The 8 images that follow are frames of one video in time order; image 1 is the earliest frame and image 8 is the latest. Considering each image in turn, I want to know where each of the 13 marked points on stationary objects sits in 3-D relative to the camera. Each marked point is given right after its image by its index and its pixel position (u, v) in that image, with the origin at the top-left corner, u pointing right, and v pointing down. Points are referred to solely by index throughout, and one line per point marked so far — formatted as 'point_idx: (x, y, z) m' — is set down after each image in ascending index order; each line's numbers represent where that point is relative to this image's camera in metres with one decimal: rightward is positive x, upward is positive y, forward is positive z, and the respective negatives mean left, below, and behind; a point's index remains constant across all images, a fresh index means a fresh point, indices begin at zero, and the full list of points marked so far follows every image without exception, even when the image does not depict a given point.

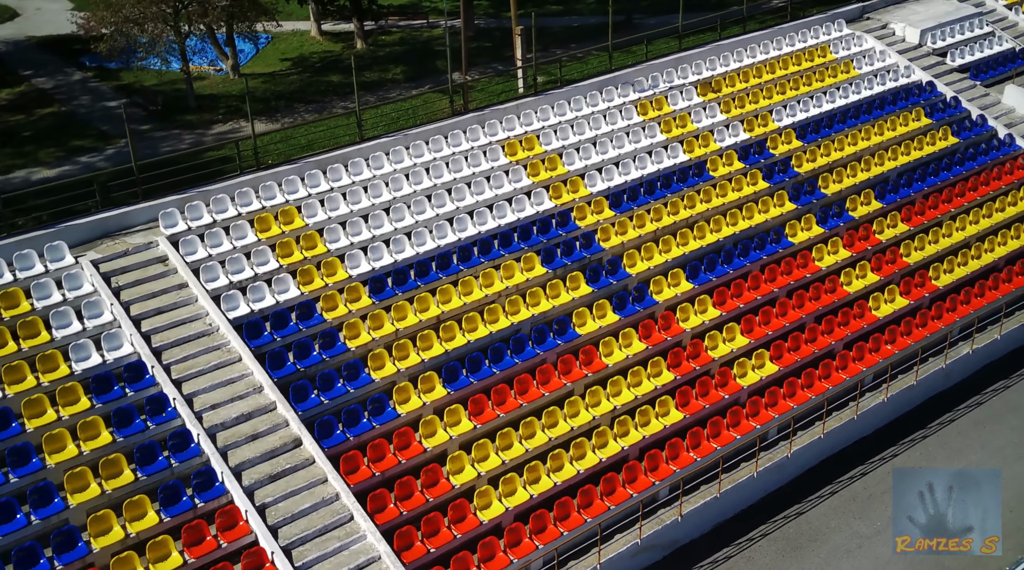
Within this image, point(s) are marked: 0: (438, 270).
0: (-1.4, +0.3, +19.6) m
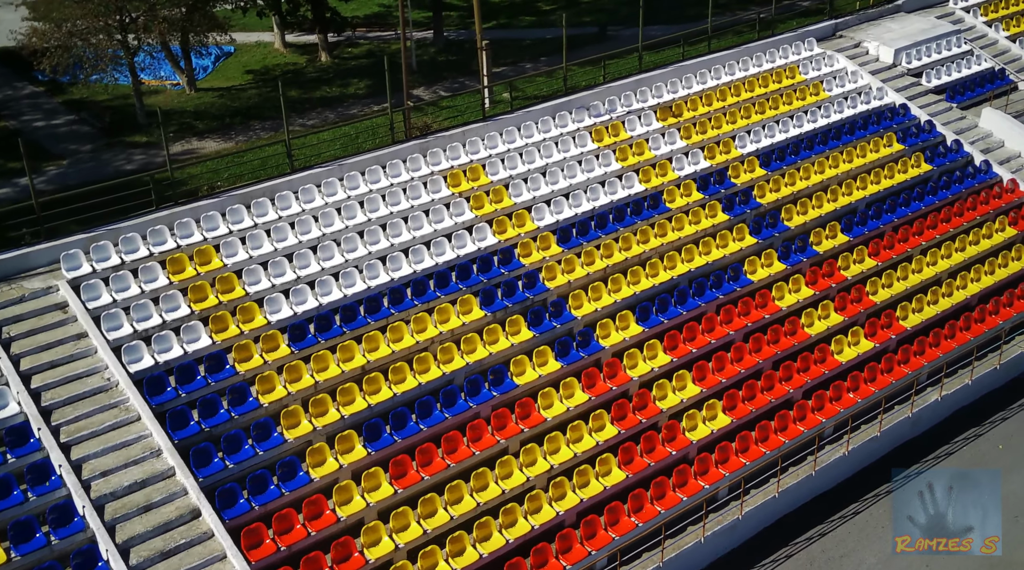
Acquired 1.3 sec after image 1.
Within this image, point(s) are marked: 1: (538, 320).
0: (-2.6, -0.5, +18.2) m
1: (+0.5, -0.7, +19.1) m
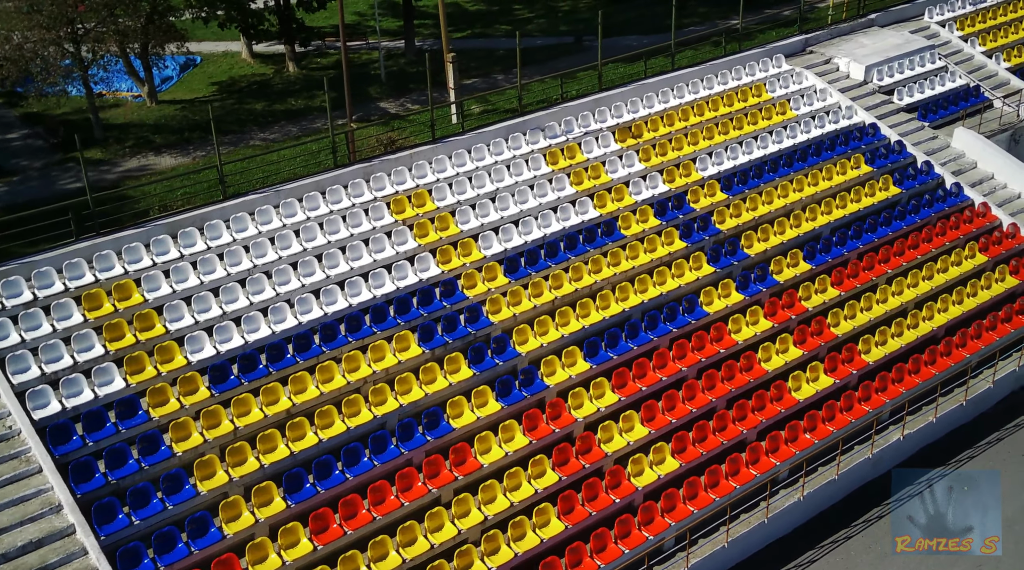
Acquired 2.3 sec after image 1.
0: (-3.6, -1.1, +17.2) m
1: (-0.6, -1.3, +18.2) m
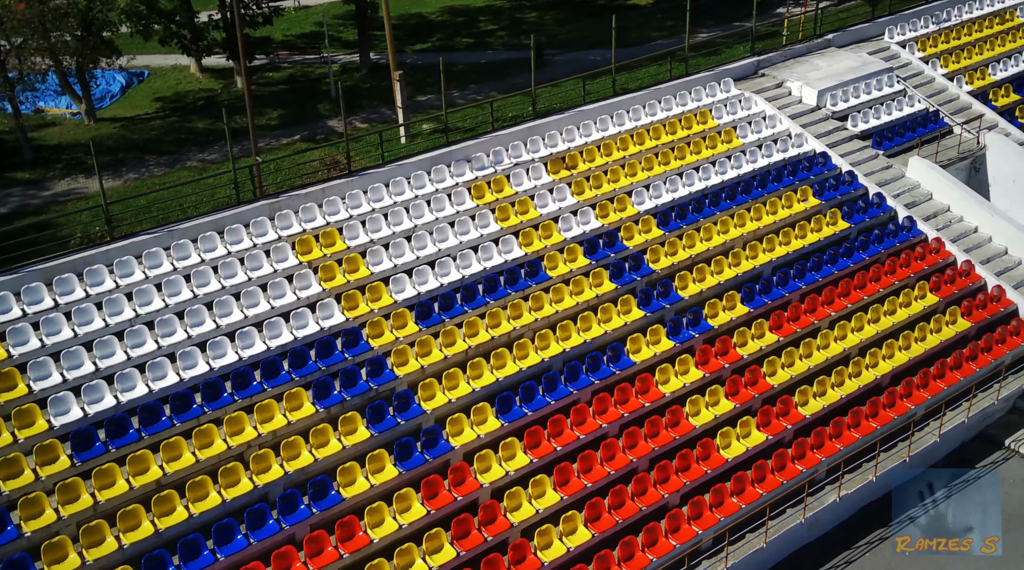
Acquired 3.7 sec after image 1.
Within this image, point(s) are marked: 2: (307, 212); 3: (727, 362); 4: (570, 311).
0: (-5.2, -2.0, +15.8) m
1: (-2.2, -2.1, +16.8) m
2: (-4.0, +1.4, +19.8) m
3: (+4.1, -1.5, +19.7) m
4: (+1.1, -0.5, +19.9) m
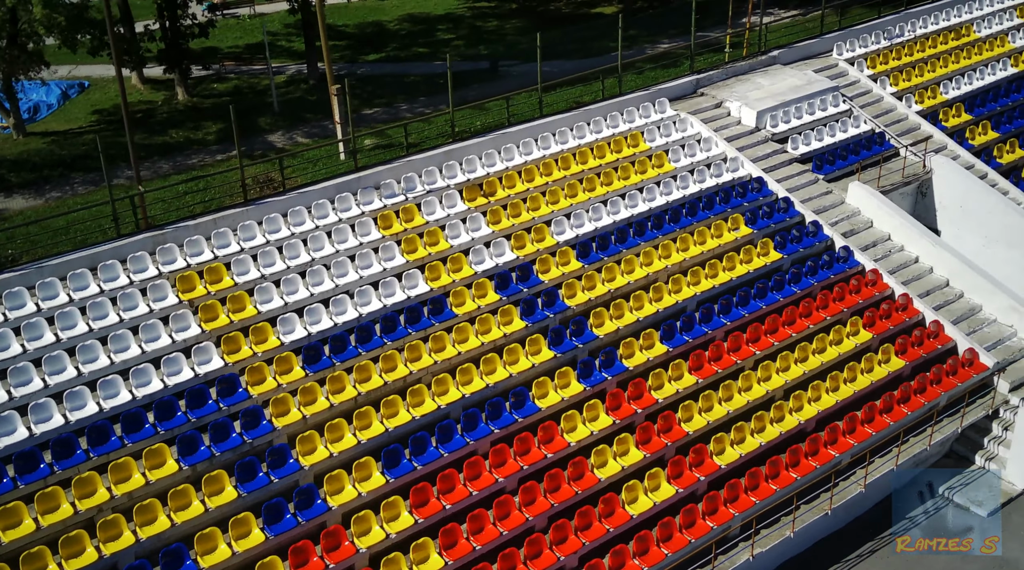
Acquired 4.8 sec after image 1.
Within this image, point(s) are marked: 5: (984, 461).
0: (-7.0, -2.7, +14.5) m
1: (-3.9, -2.8, +15.5) m
2: (-5.8, +0.7, +18.5) m
3: (+2.3, -2.2, +18.5) m
4: (-0.7, -1.2, +18.6) m
5: (+9.2, -3.4, +20.1) m
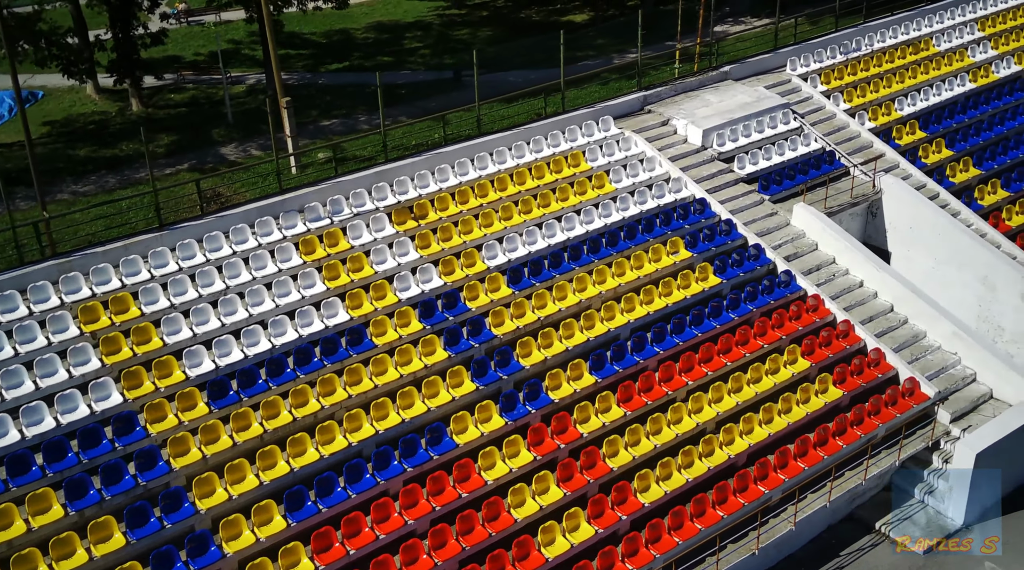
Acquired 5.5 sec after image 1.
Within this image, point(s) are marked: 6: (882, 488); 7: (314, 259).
0: (-8.3, -3.2, +13.7) m
1: (-5.3, -3.4, +14.8) m
2: (-7.2, +0.2, +17.8) m
3: (+0.9, -2.7, +17.8) m
4: (-2.1, -1.8, +18.0) m
5: (+7.8, -4.0, +19.5) m
6: (+7.0, -3.9, +19.6) m
7: (-3.8, +0.5, +19.8) m
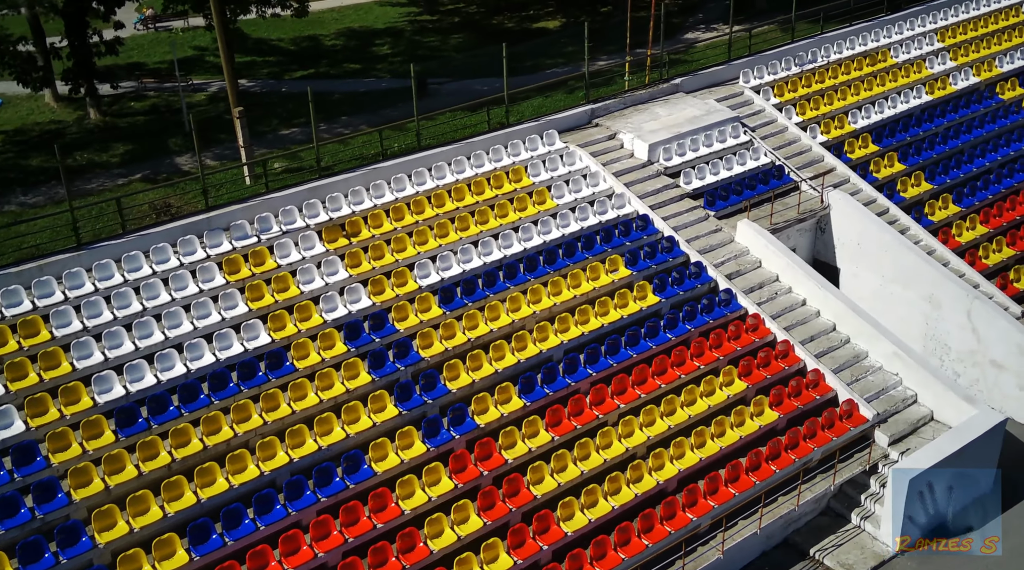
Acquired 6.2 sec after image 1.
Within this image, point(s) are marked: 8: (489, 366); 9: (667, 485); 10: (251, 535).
0: (-9.6, -3.6, +13.2) m
1: (-6.6, -3.7, +14.3) m
2: (-8.5, -0.2, +17.3) m
3: (-0.4, -3.1, +17.4) m
4: (-3.4, -2.1, +17.5) m
5: (+6.5, -4.4, +19.1) m
6: (+5.7, -4.3, +19.2) m
7: (-5.2, +0.1, +19.3) m
8: (-0.4, -1.5, +19.1) m
9: (+2.8, -3.5, +18.2) m
10: (-3.9, -3.7, +15.4) m
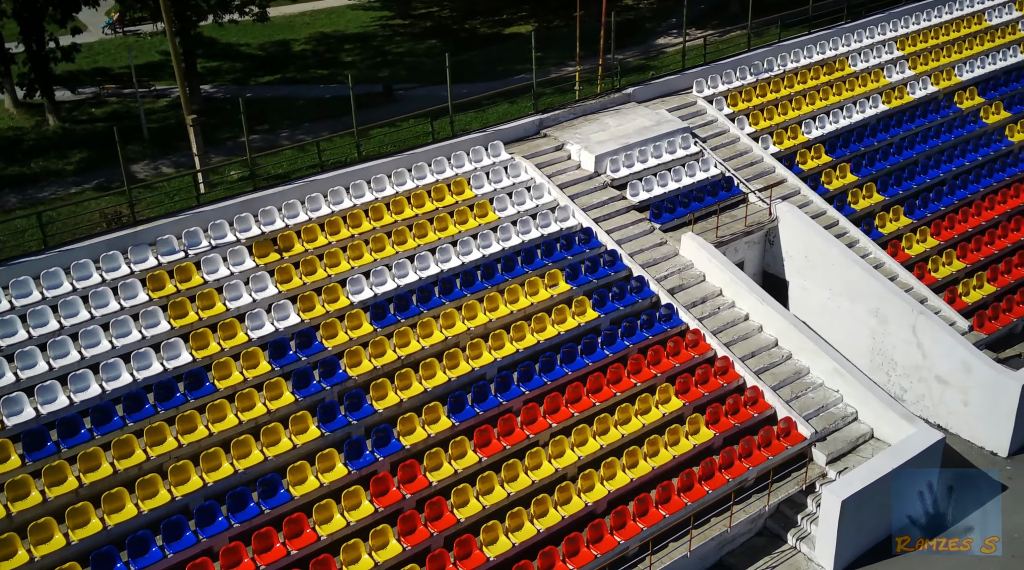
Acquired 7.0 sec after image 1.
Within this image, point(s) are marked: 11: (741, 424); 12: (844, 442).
0: (-10.9, -3.9, +12.7) m
1: (-7.8, -4.0, +13.8) m
2: (-9.8, -0.5, +16.8) m
3: (-1.7, -3.4, +17.0) m
4: (-4.7, -2.5, +17.1) m
5: (+5.2, -4.7, +18.8) m
6: (+4.4, -4.6, +18.9) m
7: (-6.5, -0.2, +18.9) m
8: (-1.7, -1.8, +18.8) m
9: (+1.5, -3.8, +17.8) m
10: (-5.1, -4.0, +15.0) m
11: (+4.4, -2.7, +19.8) m
12: (+6.4, -3.0, +20.0) m
